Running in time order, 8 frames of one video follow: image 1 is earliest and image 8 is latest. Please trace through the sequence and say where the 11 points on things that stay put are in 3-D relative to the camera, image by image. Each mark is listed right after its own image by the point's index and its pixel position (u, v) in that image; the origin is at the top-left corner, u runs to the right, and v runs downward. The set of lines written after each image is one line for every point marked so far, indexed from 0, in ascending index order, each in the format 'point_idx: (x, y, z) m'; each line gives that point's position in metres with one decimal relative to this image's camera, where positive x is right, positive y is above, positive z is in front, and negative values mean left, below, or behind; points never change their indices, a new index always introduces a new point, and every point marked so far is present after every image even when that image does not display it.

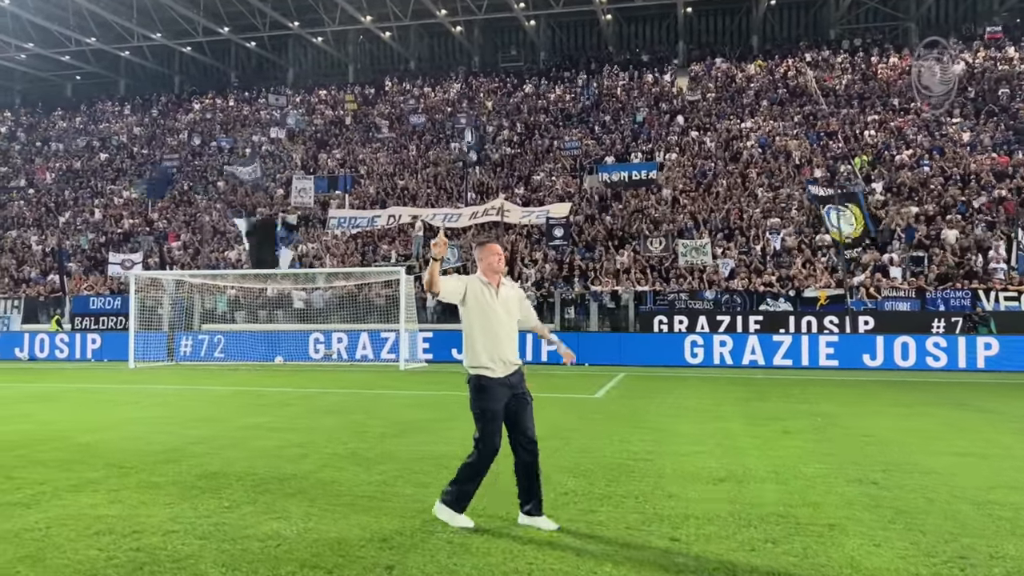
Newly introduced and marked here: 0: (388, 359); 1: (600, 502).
0: (-3.0, -1.7, +18.7) m
1: (+0.5, -1.2, +4.4) m
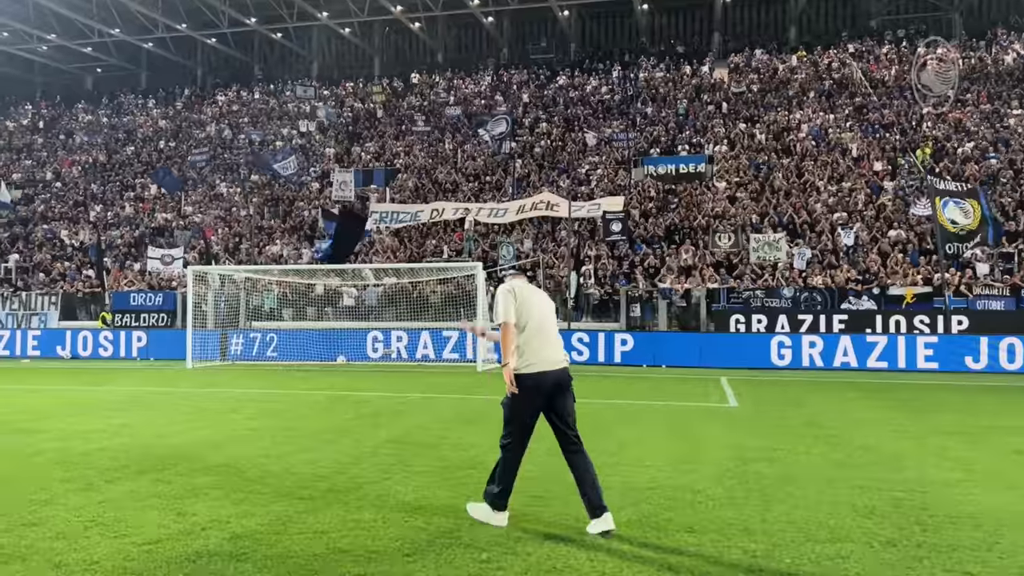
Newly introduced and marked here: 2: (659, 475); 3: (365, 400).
0: (-1.4, -1.6, +17.8) m
1: (+2.0, -1.2, +3.5) m
2: (+1.0, -1.3, +5.2) m
3: (-1.8, -1.4, +10.0) m
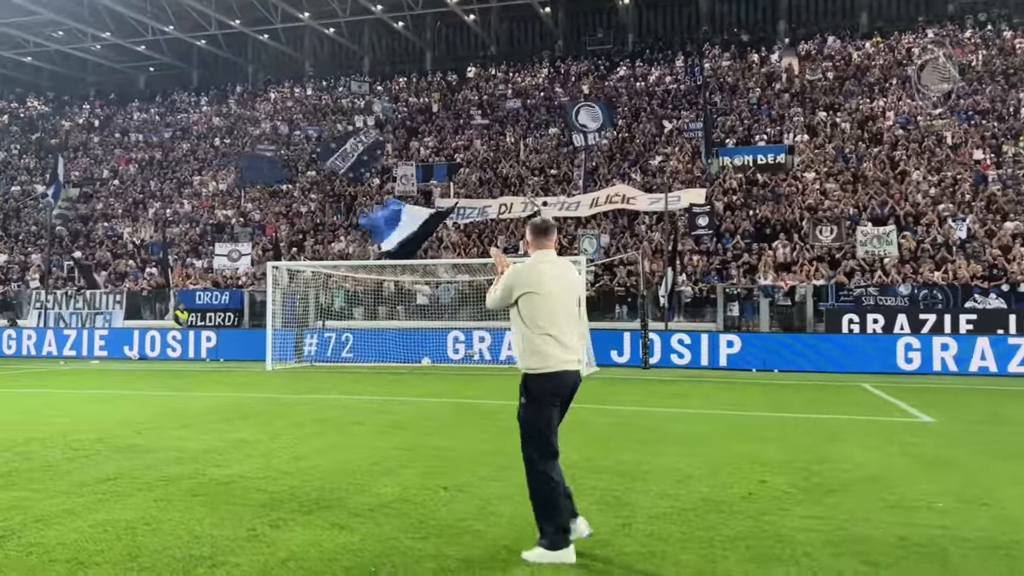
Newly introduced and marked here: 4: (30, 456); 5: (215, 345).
0: (+0.5, -1.6, +16.7) m
1: (+3.3, -1.1, +2.2) m
2: (+2.4, -1.2, +4.0) m
3: (-0.3, -1.4, +8.9) m
4: (-3.5, -1.2, +5.8) m
5: (-7.3, -1.4, +19.3) m
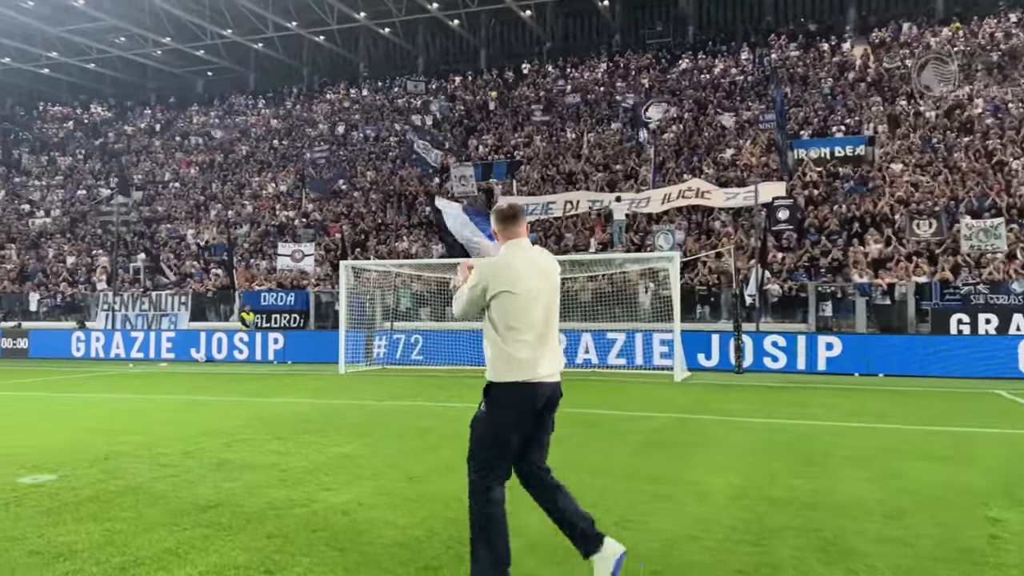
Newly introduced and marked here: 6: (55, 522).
0: (+2.1, -1.6, +15.8) m
1: (+4.0, -1.1, +1.2) m
2: (+3.2, -1.2, +3.1) m
3: (+0.9, -1.3, +8.1) m
4: (-2.6, -1.2, +5.2) m
5: (-5.5, -1.4, +18.9) m
6: (-2.4, -1.2, +4.1) m
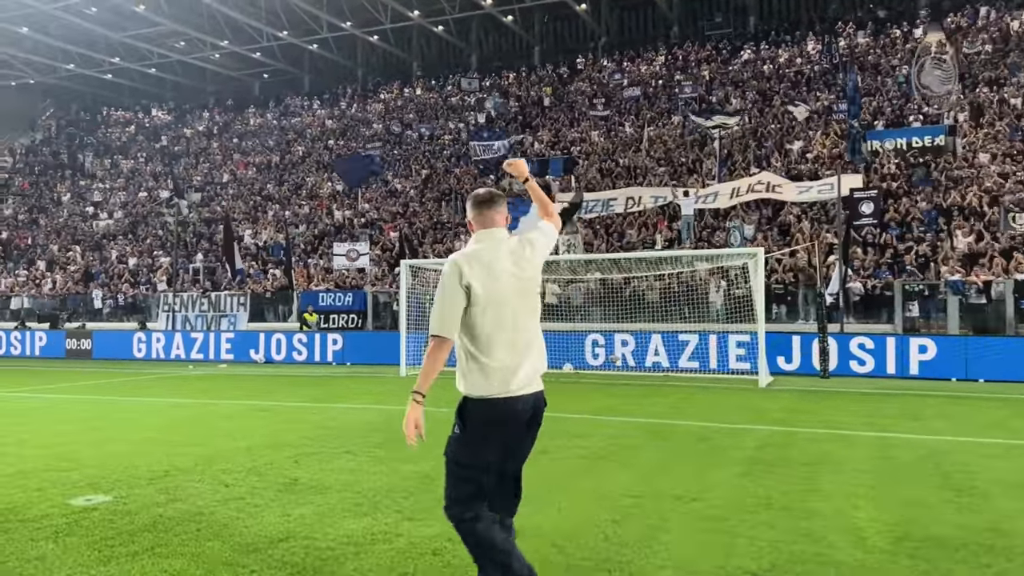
0: (+3.4, -1.5, +15.0) m
1: (+4.3, -1.1, +0.4) m
2: (+3.6, -1.2, +2.2) m
3: (+1.6, -1.3, +7.4) m
4: (-2.0, -1.2, +4.7) m
5: (-4.0, -1.4, +18.6) m
6: (-1.8, -1.2, +3.6) m
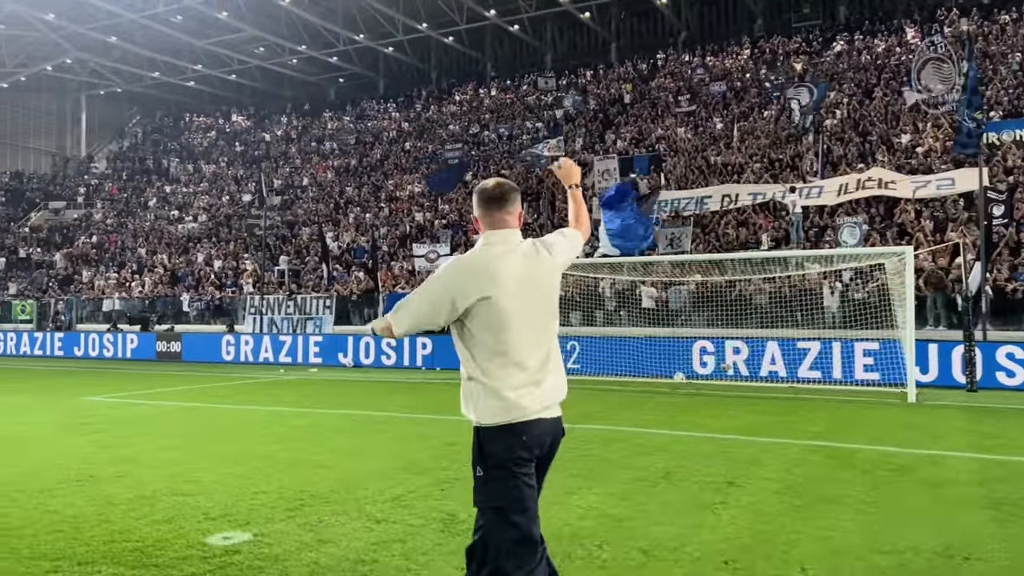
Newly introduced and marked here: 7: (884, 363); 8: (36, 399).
0: (+5.2, -1.6, +13.9) m
1: (+5.0, -1.1, -0.8) m
2: (+4.4, -1.2, +1.1) m
3: (+2.9, -1.4, +6.4) m
4: (-0.9, -1.2, +4.0) m
5: (-1.9, -1.5, +18.1) m
6: (-0.9, -1.2, +2.9) m
7: (+6.3, -1.3, +13.1) m
8: (-7.3, -1.7, +12.0) m
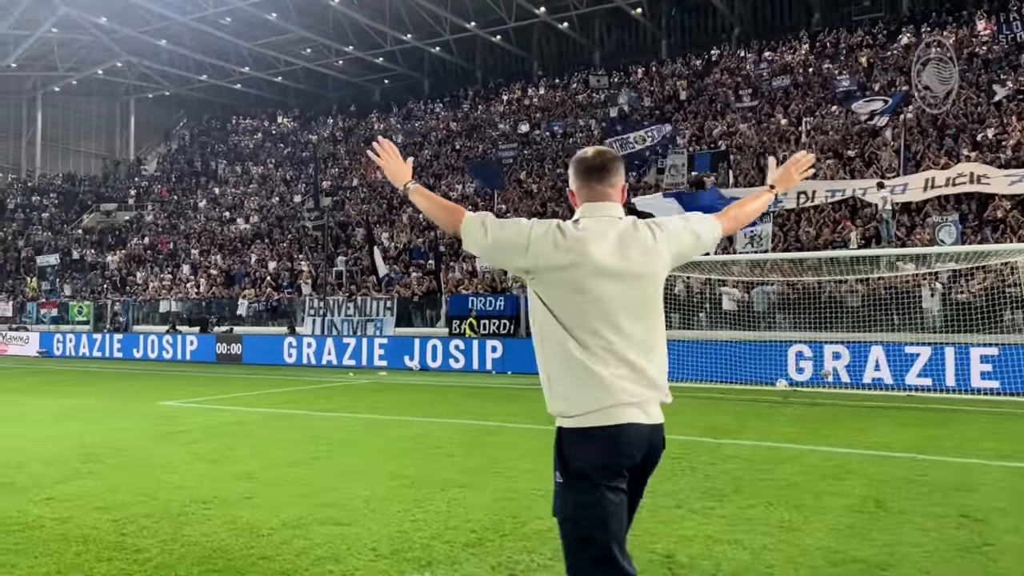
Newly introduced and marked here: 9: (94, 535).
0: (+6.6, -1.6, +13.0) m
1: (+5.8, -1.1, -1.7) m
2: (+5.3, -1.2, +0.2) m
3: (+4.0, -1.4, +5.6) m
4: (+0.1, -1.2, +3.4) m
5: (-0.3, -1.5, +17.4) m
6: (+0.1, -1.2, +2.2) m
7: (+7.6, -1.3, +12.2) m
8: (-6.0, -1.7, +11.6) m
9: (-2.2, -1.3, +4.1) m
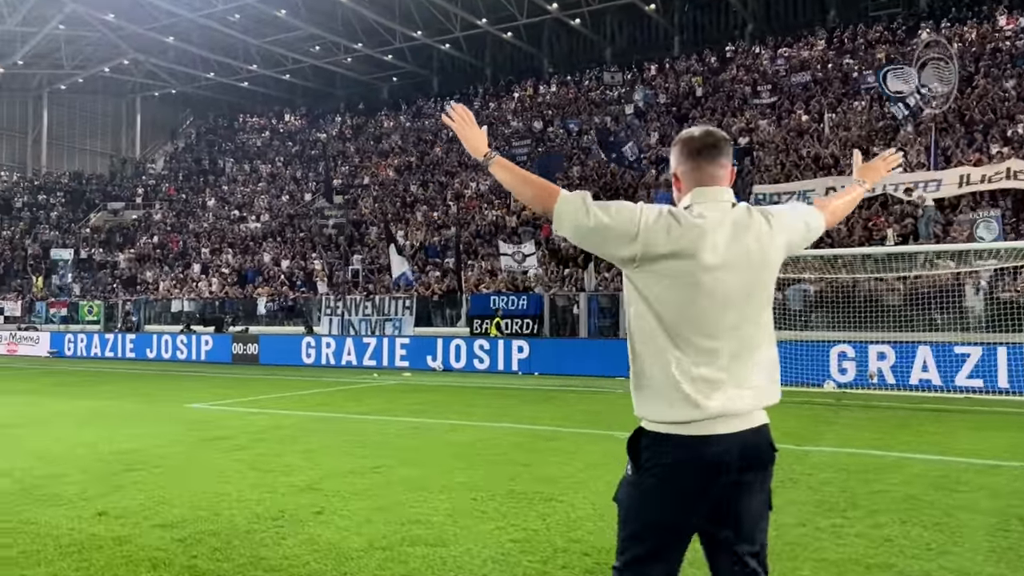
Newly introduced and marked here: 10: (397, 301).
0: (+7.2, -1.6, +12.5) m
1: (+6.3, -1.0, -2.2) m
2: (+5.9, -1.1, -0.2) m
3: (+4.5, -1.3, +5.1) m
4: (+0.6, -1.2, +2.9) m
5: (+0.3, -1.5, +17.0) m
6: (+0.6, -1.2, +1.8) m
7: (+8.2, -1.2, +11.7) m
8: (-5.4, -1.7, +11.2) m
9: (-1.6, -1.3, +3.7) m
10: (-2.9, -0.3, +19.8) m
